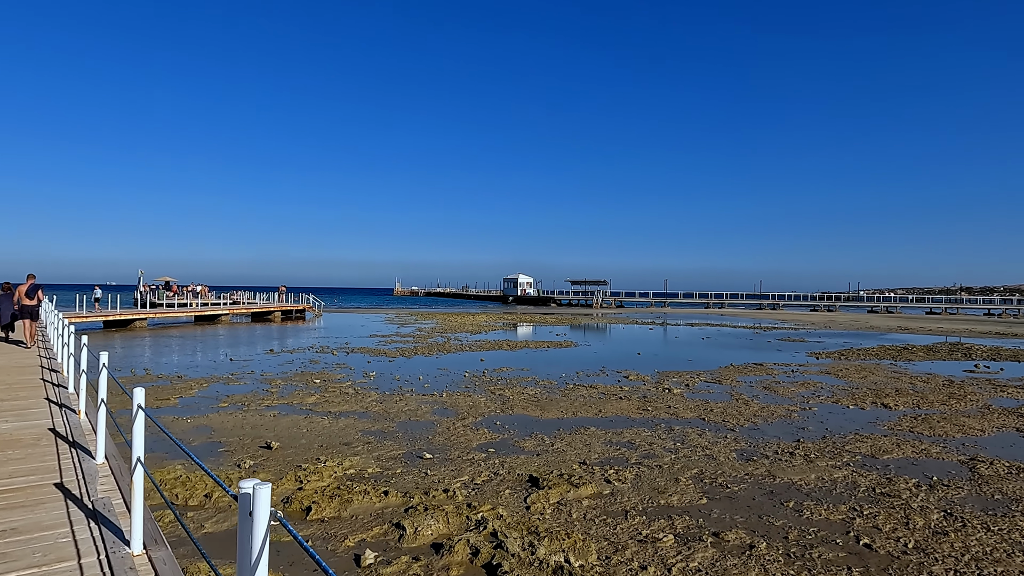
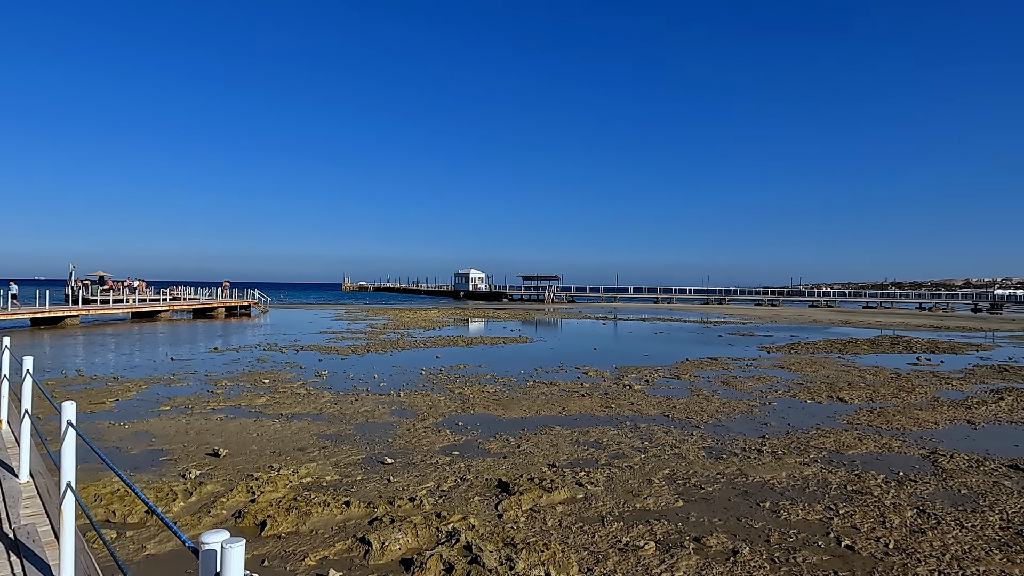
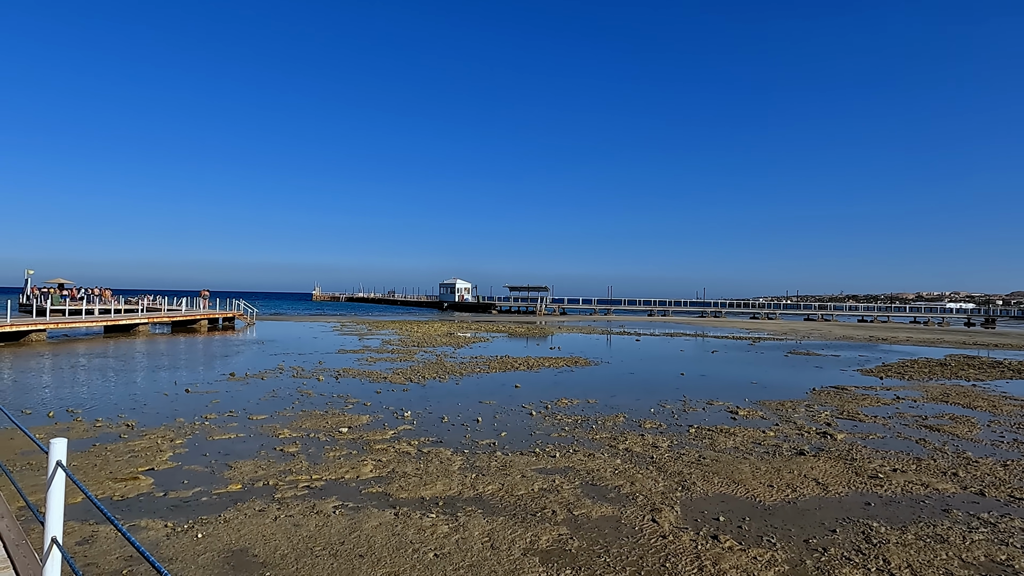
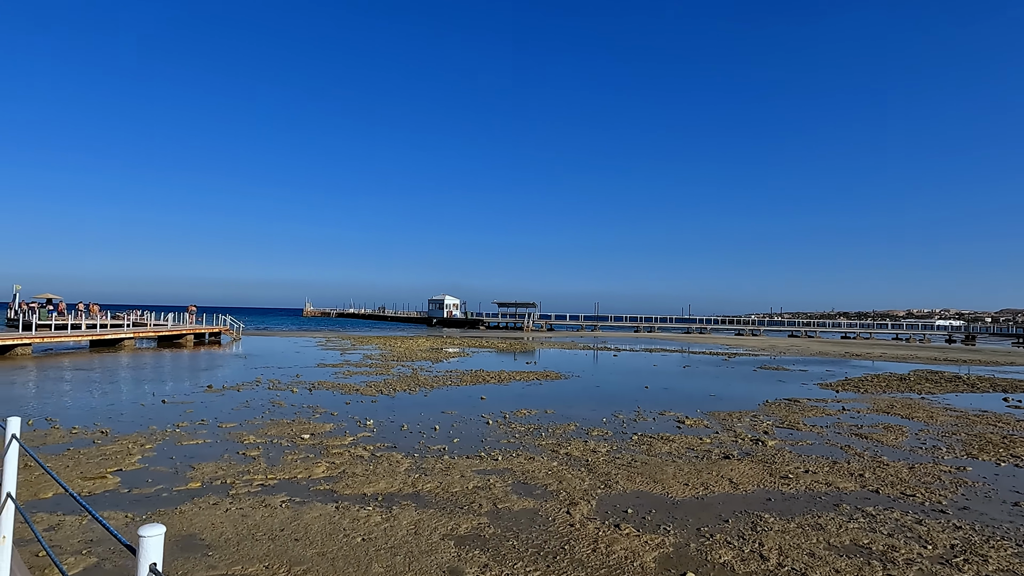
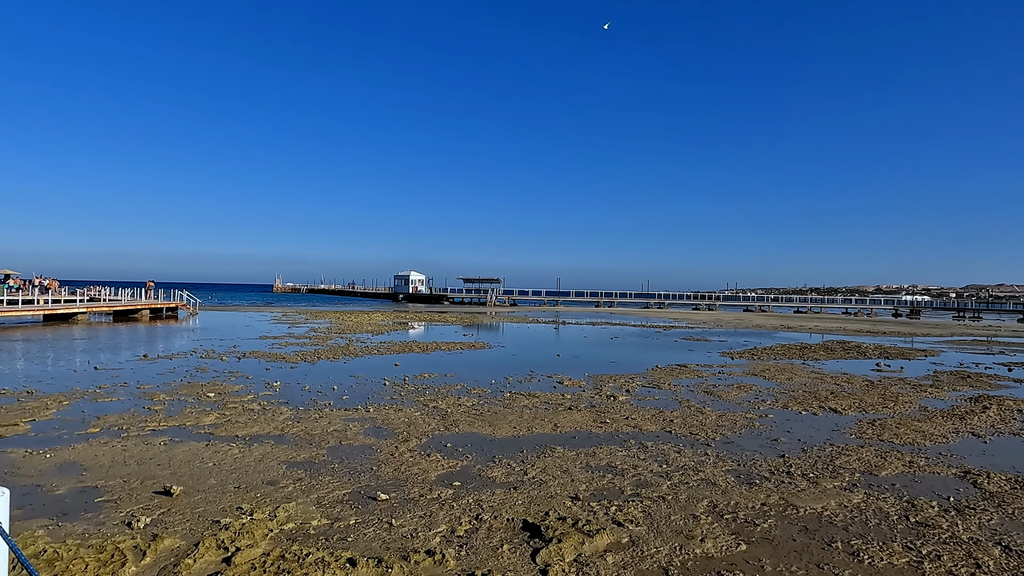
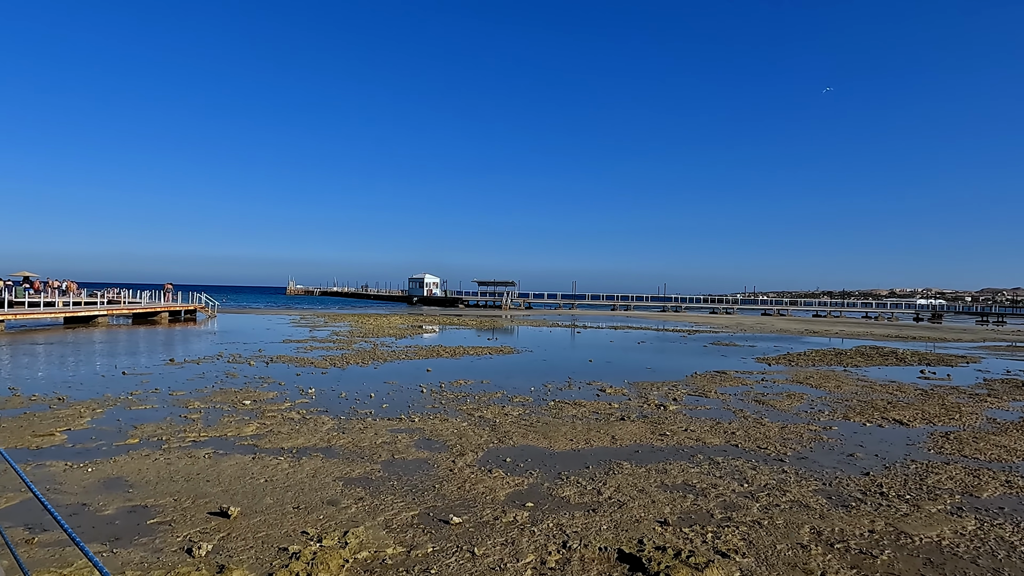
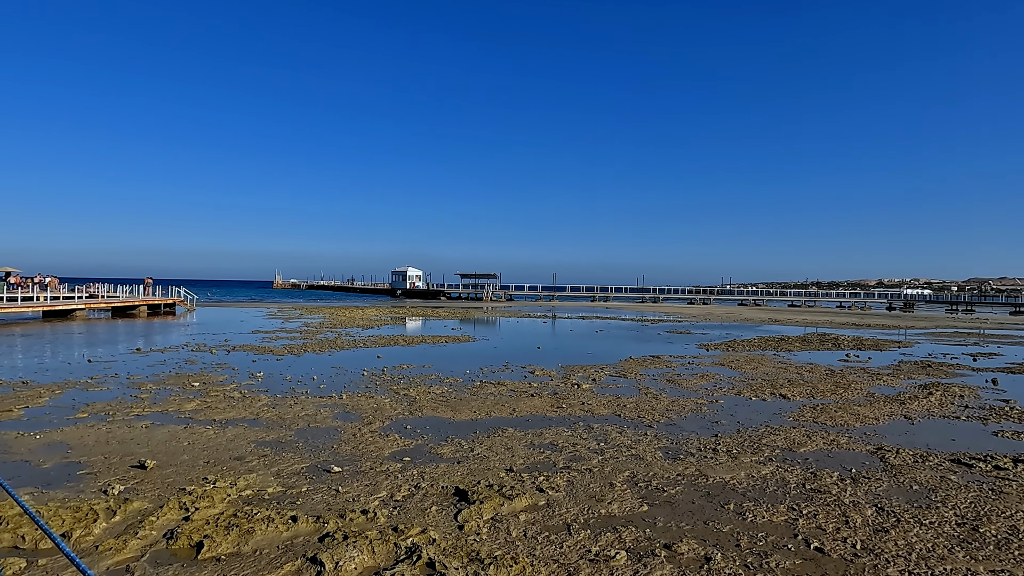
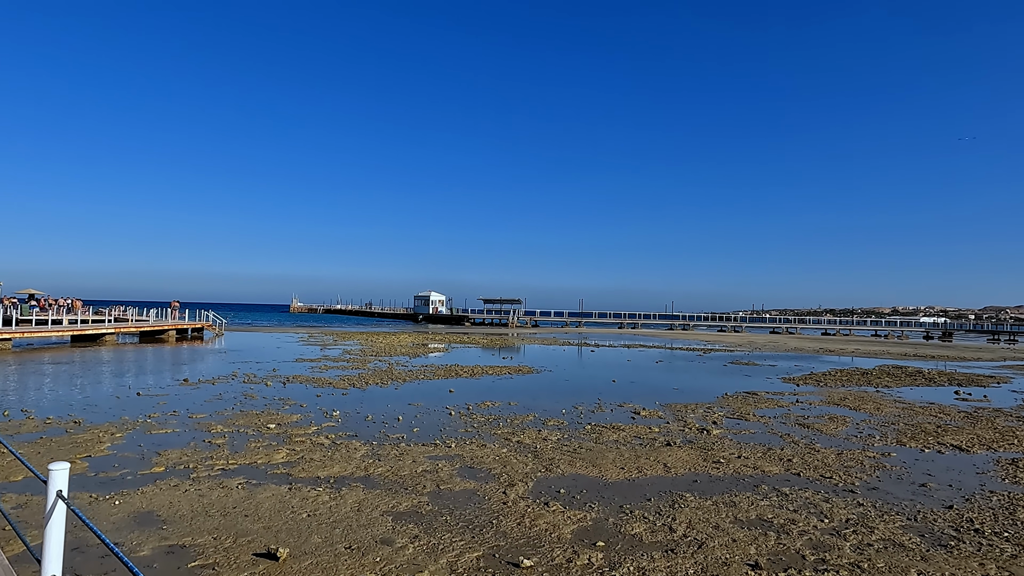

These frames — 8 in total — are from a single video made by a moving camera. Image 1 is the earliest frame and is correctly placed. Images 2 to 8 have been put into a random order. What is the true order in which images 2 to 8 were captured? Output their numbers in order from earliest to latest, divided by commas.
2, 7, 5, 6, 8, 4, 3
